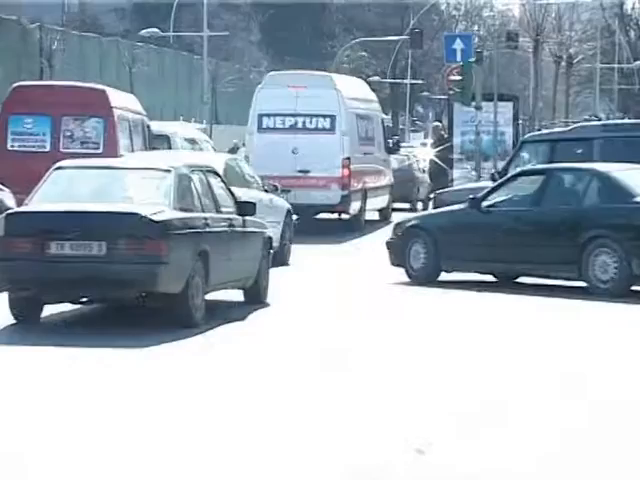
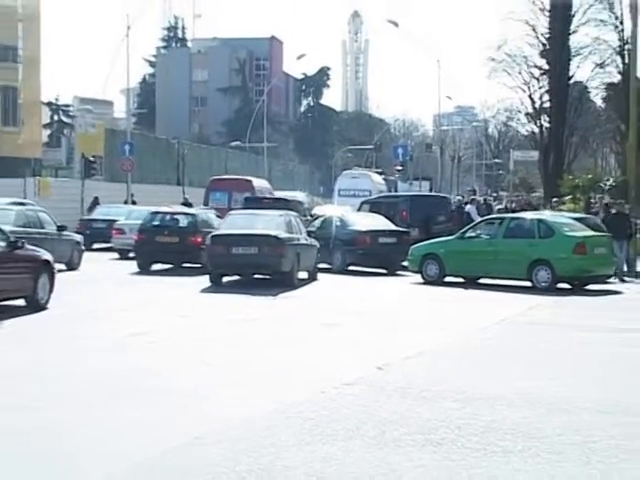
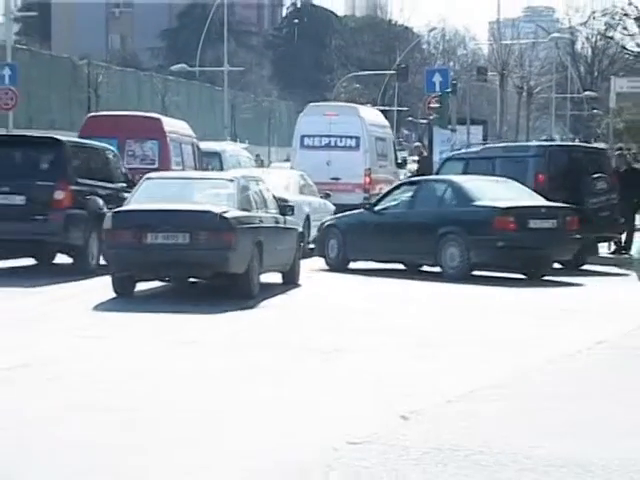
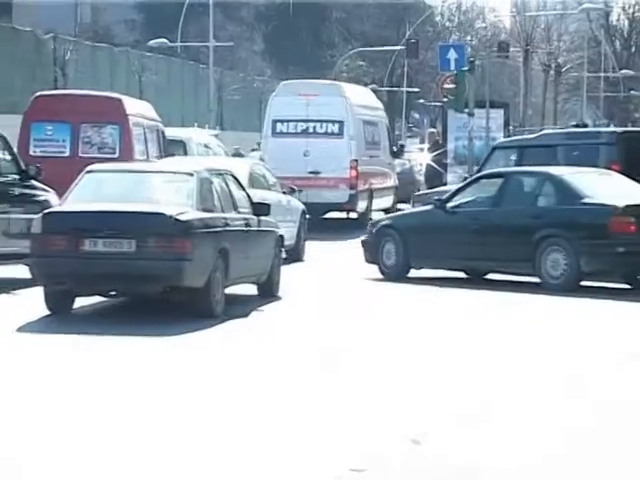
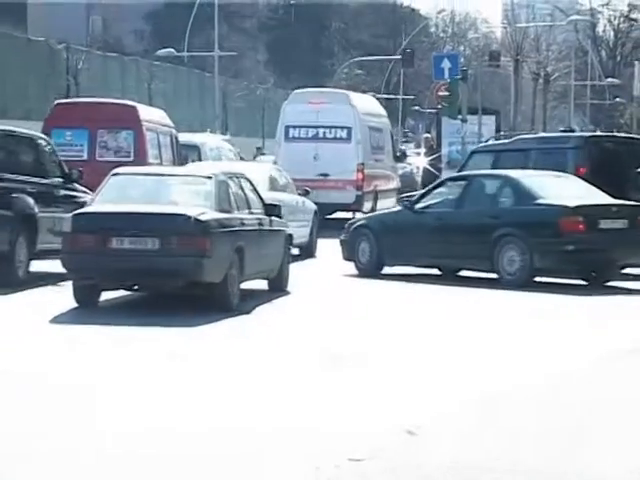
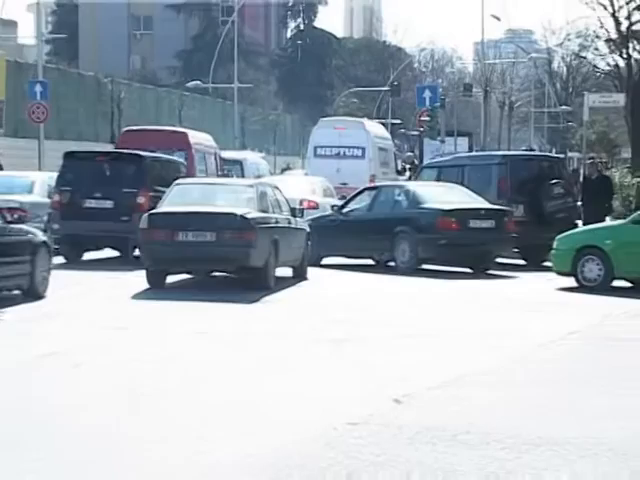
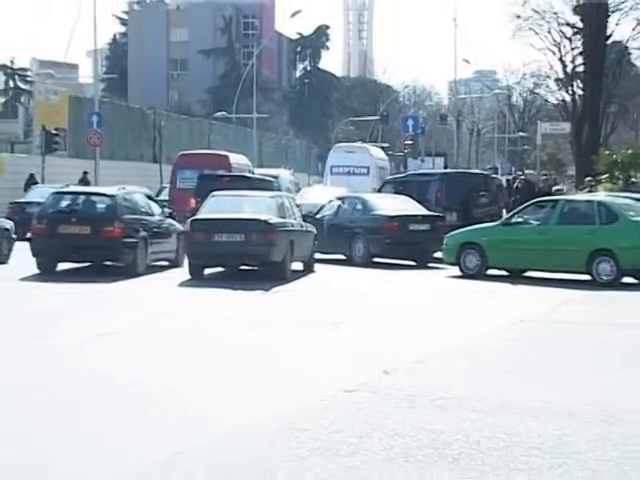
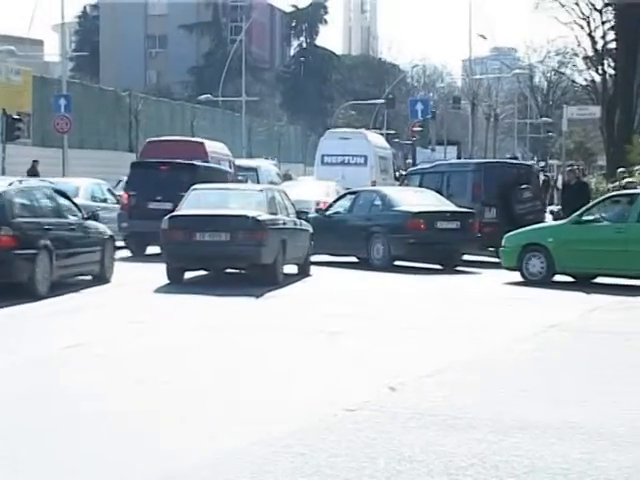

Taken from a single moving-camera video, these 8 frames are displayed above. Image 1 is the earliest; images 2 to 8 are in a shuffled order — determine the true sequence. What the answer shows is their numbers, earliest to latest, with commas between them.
4, 5, 3, 6, 8, 7, 2
